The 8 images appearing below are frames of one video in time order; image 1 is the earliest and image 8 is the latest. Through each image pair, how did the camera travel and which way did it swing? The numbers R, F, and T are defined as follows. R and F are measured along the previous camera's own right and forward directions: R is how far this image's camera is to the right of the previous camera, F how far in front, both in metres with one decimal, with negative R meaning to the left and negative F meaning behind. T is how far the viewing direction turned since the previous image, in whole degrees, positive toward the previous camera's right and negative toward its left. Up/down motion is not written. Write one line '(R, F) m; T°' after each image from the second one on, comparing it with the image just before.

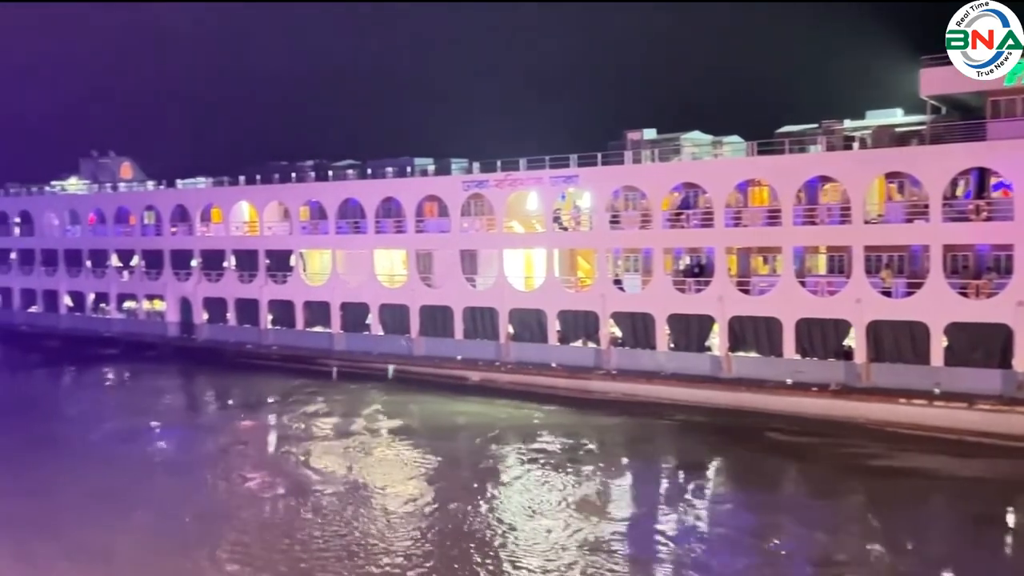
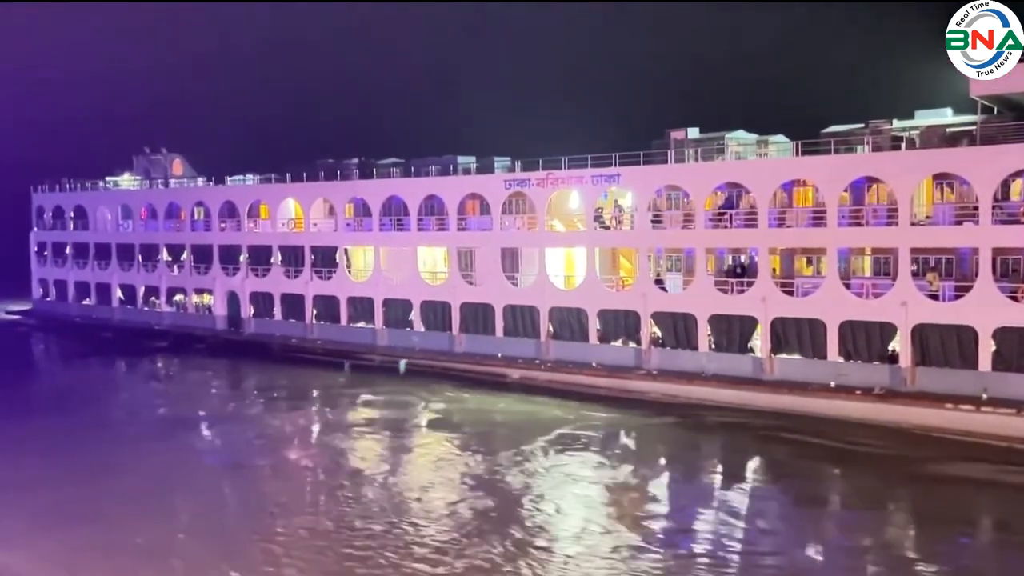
(0.0, -0.1) m; -3°
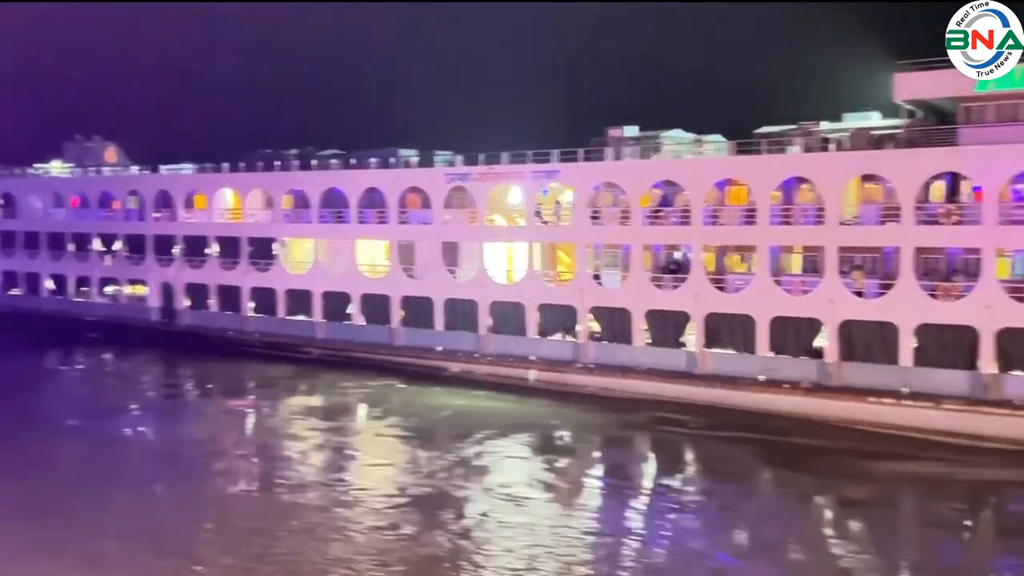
(0.0, -0.1) m; +4°
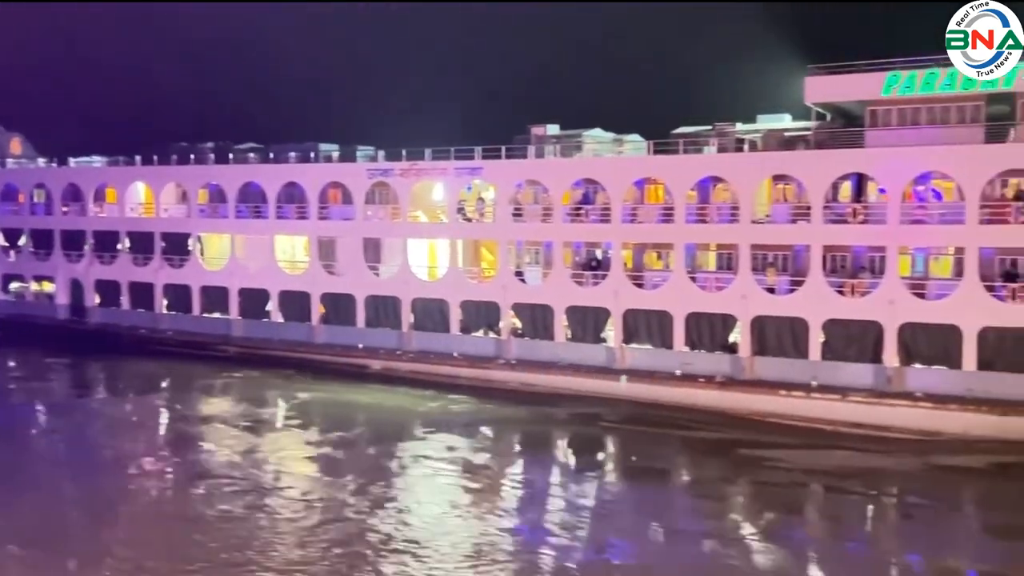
(0.0, -0.1) m; +5°
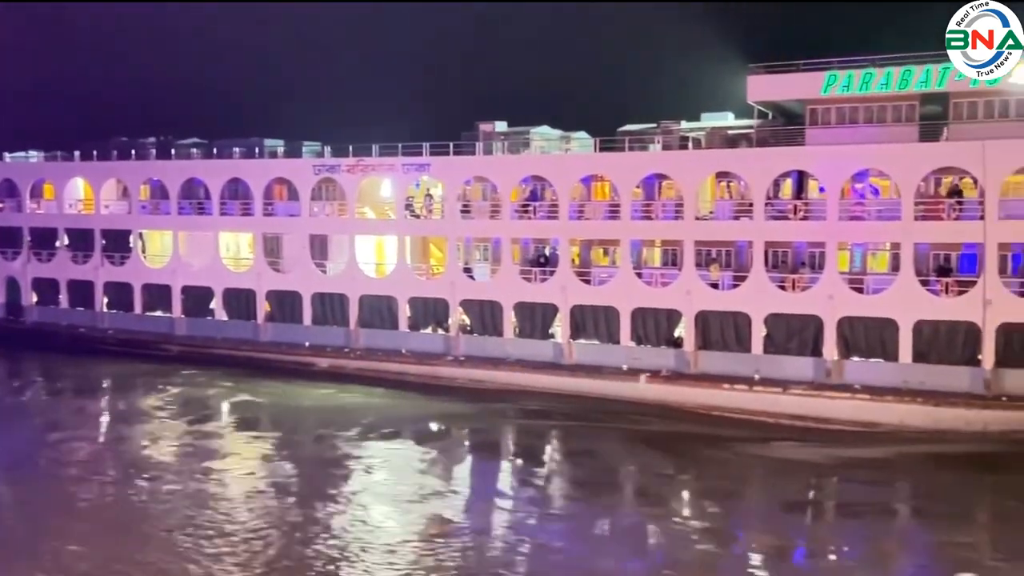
(0.0, -0.1) m; +3°
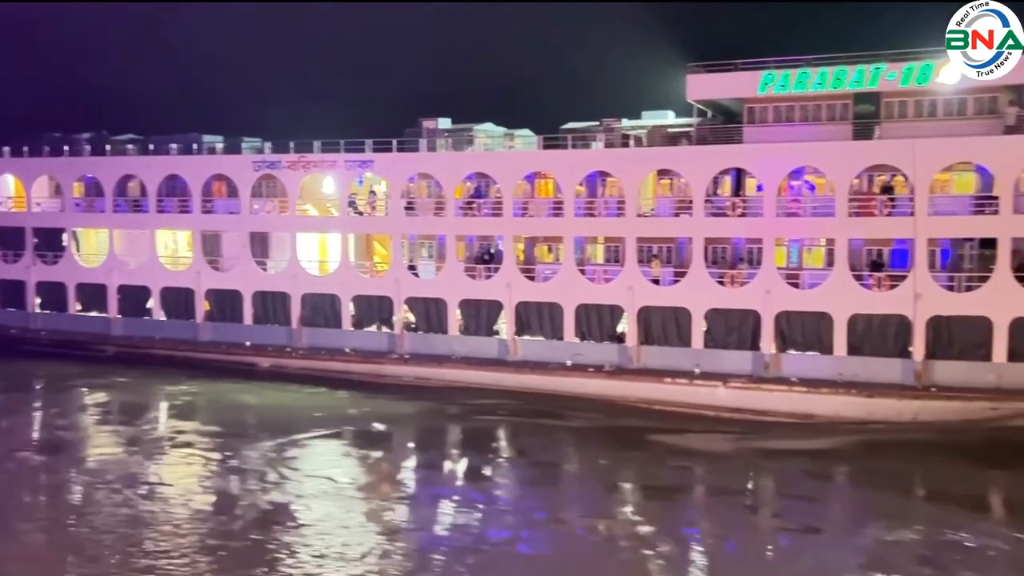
(0.0, 0.0) m; +4°
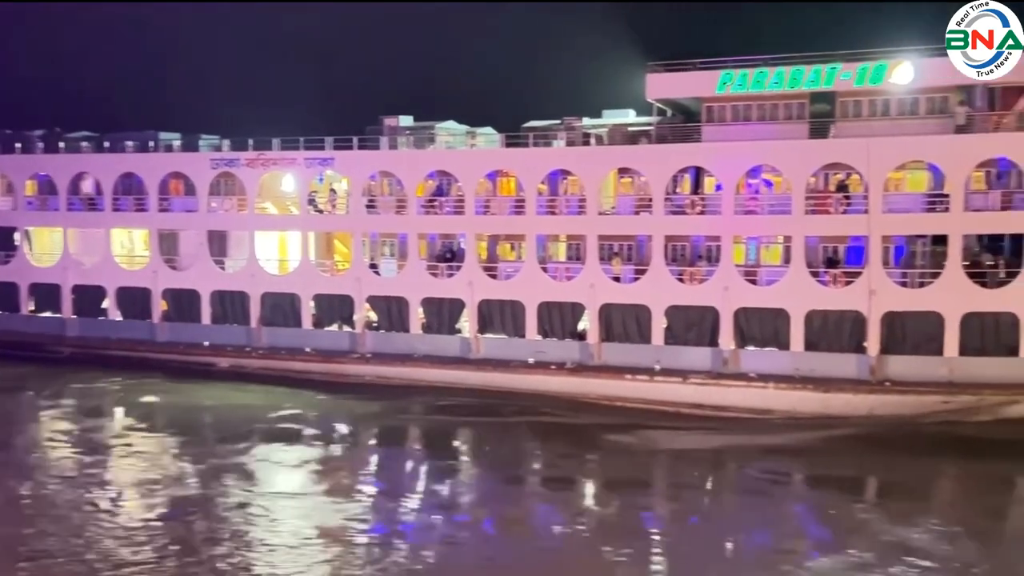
(-2.2, +0.9) m; +2°
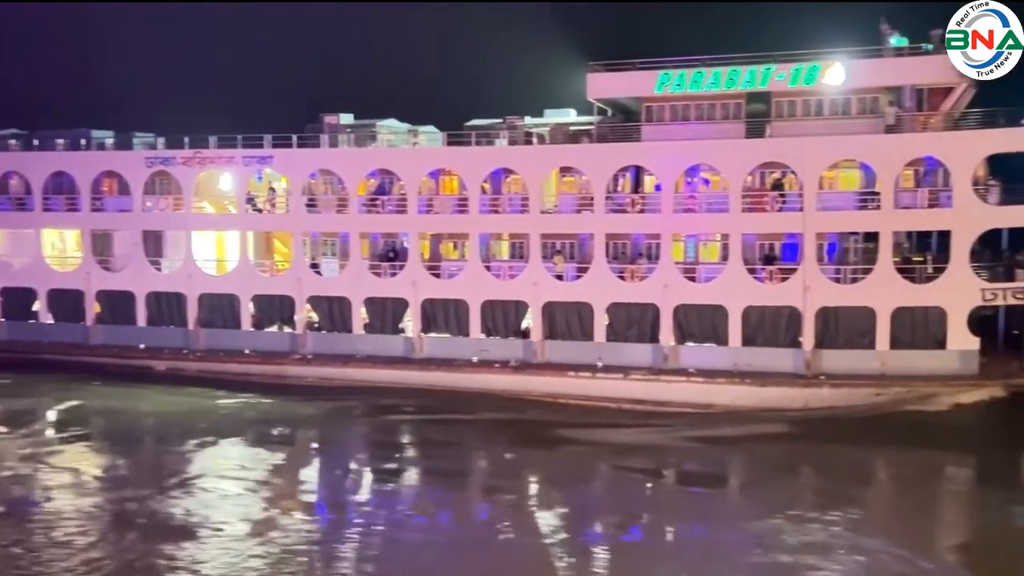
(-1.1, +0.3) m; +4°
